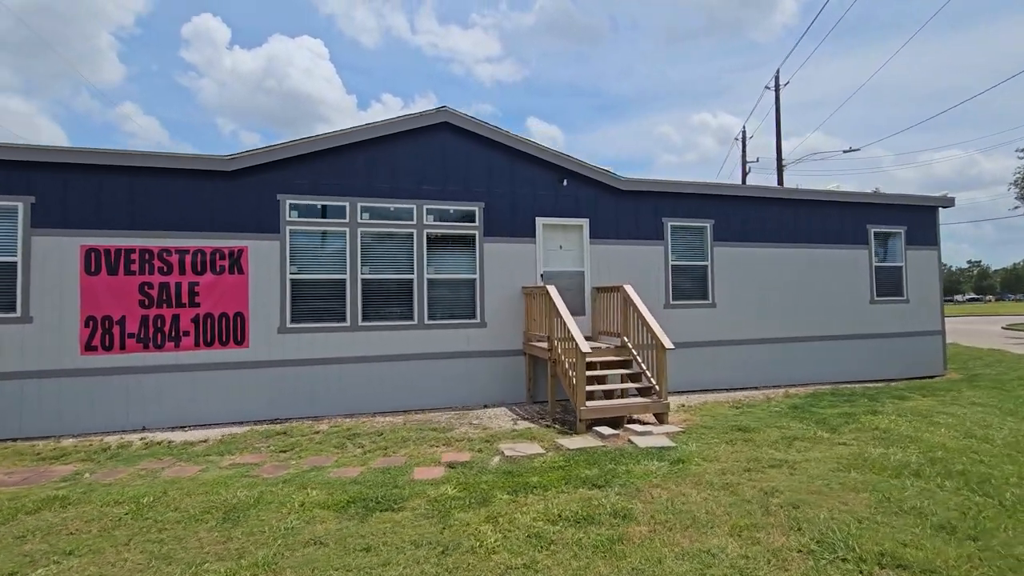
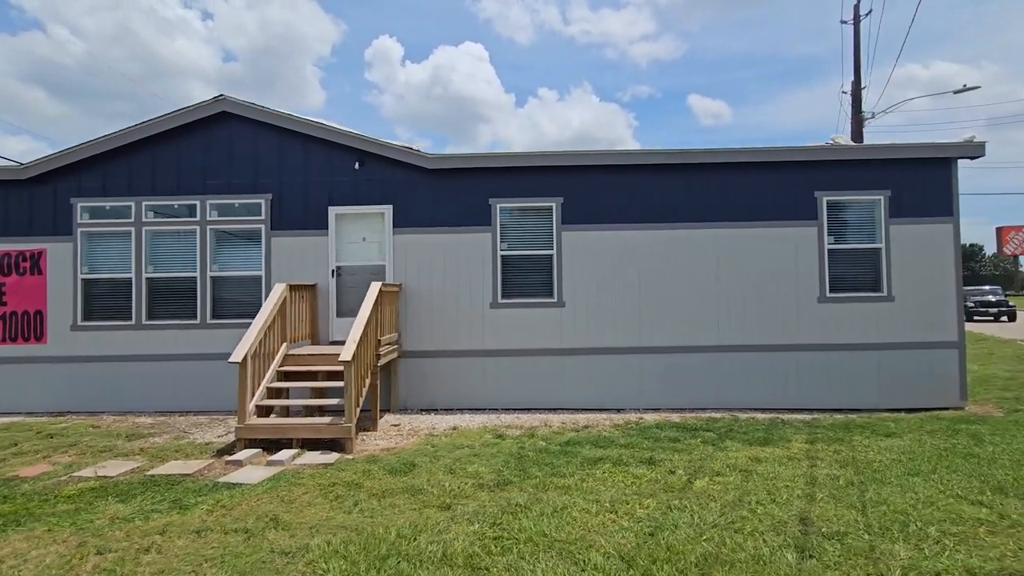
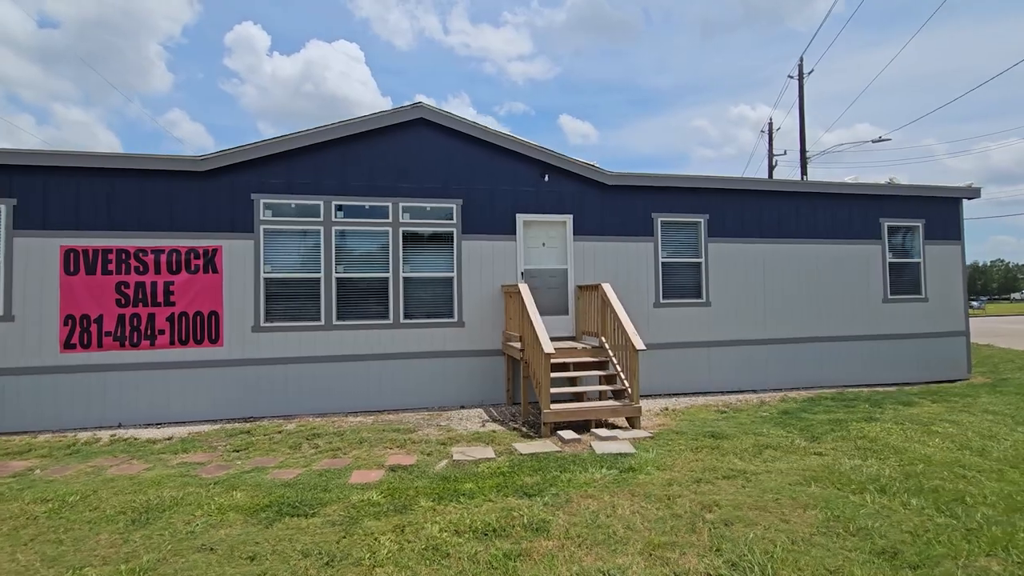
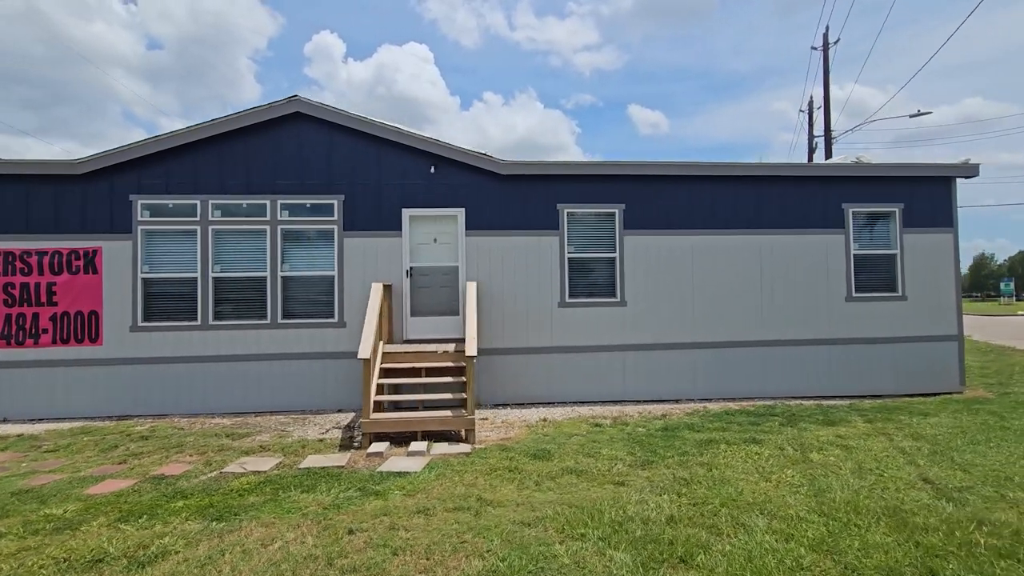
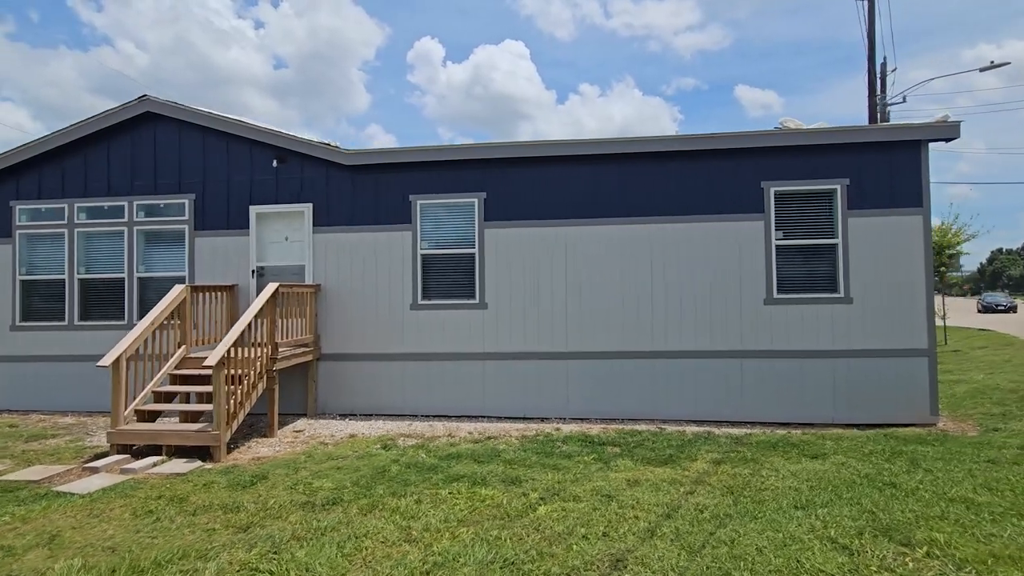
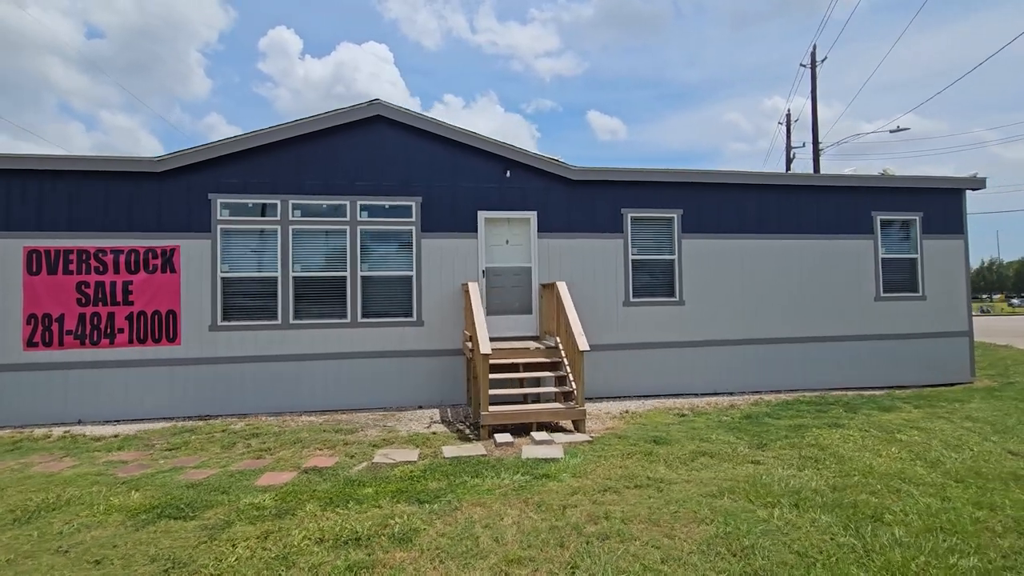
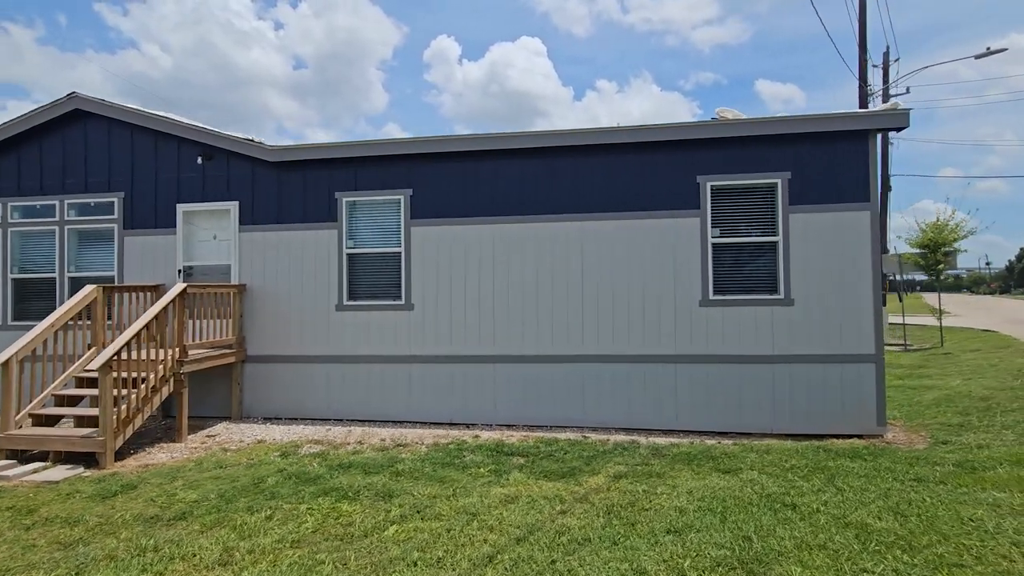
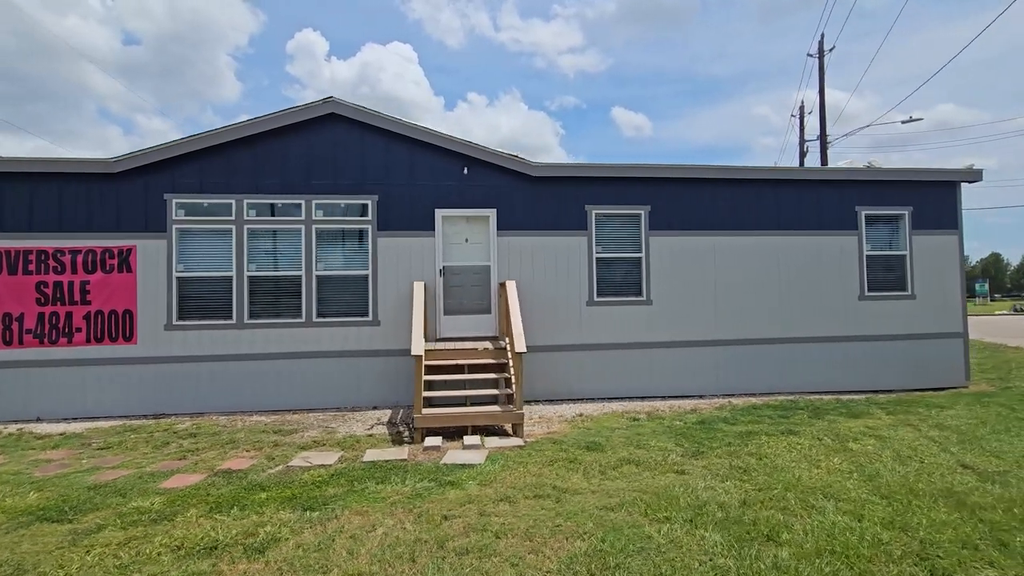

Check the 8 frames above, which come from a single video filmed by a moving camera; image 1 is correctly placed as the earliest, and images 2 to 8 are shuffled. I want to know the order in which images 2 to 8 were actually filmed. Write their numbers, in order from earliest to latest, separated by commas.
3, 6, 8, 4, 2, 5, 7
